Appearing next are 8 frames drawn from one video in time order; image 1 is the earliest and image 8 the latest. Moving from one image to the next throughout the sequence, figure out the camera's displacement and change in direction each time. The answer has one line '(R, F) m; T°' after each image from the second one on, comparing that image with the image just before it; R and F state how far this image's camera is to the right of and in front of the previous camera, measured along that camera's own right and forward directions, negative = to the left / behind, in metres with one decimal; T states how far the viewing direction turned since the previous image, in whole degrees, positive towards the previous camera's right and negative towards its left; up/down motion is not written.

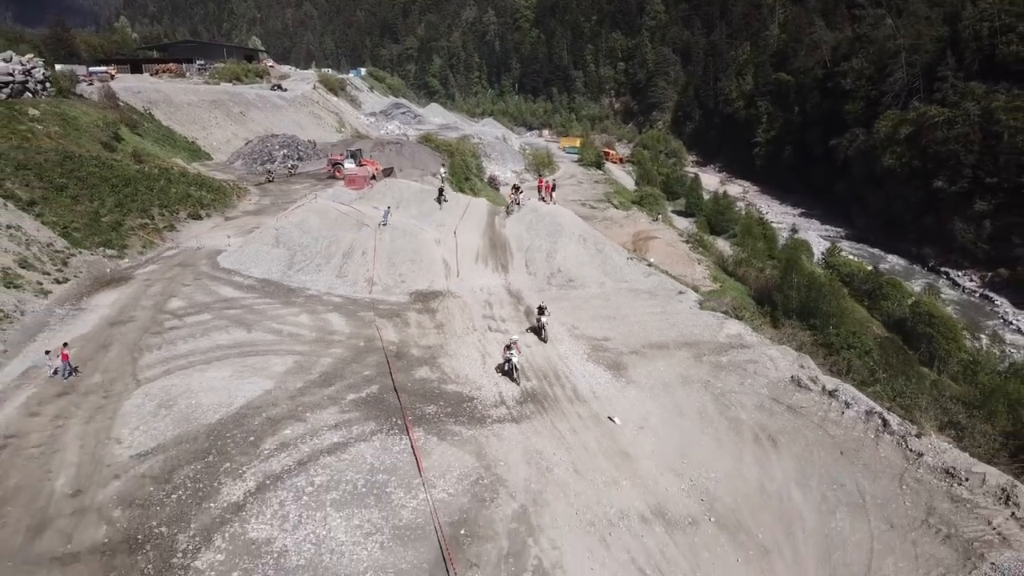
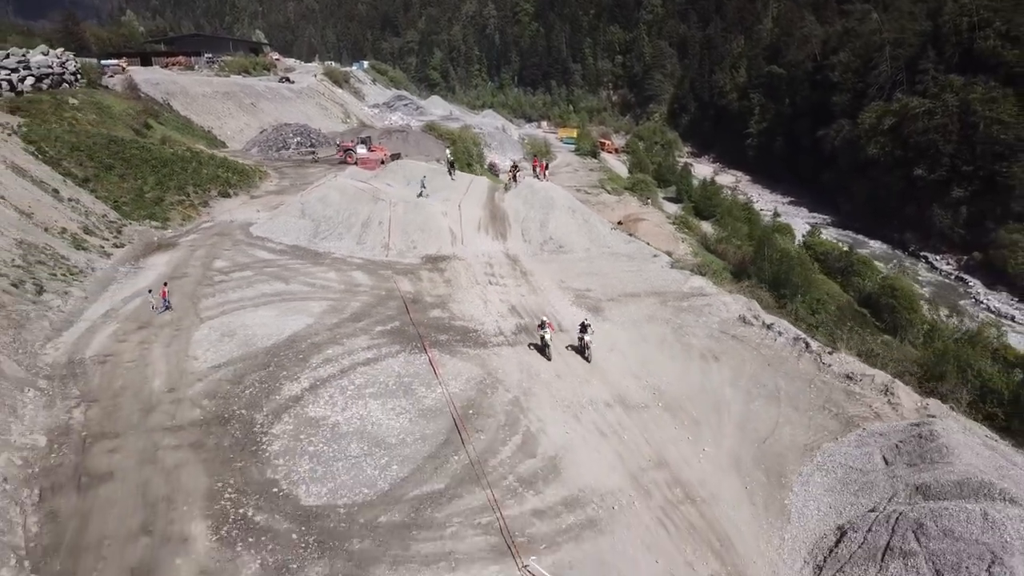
(+0.1, -3.4) m; 0°
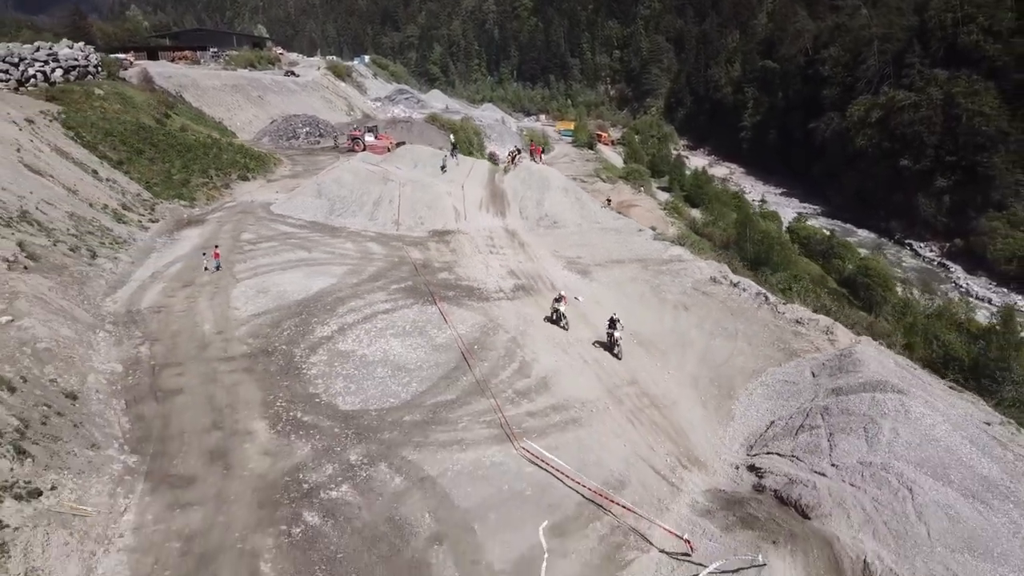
(0.0, -2.6) m; 0°
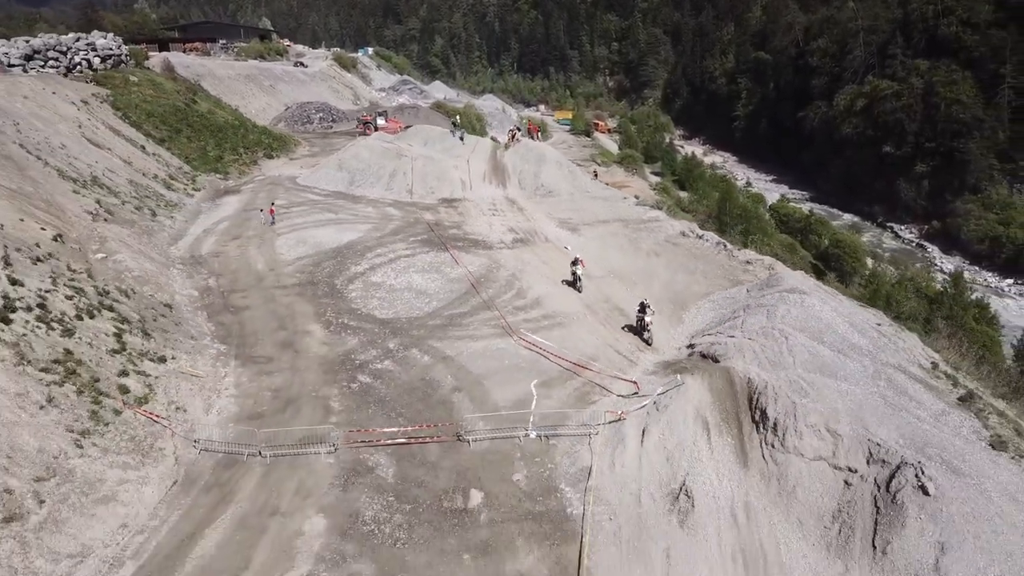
(0.0, -3.8) m; 0°
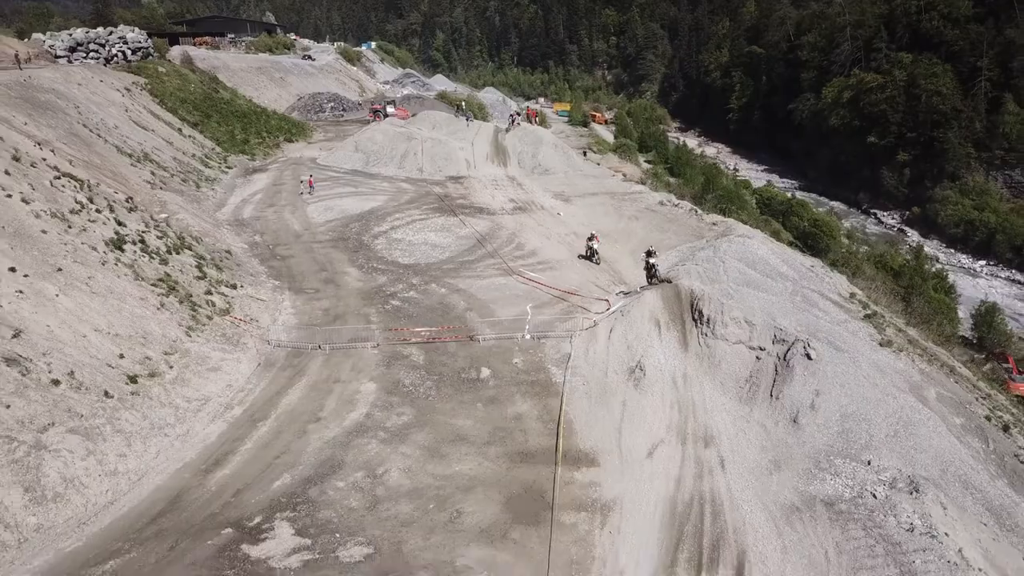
(0.0, -3.7) m; 0°
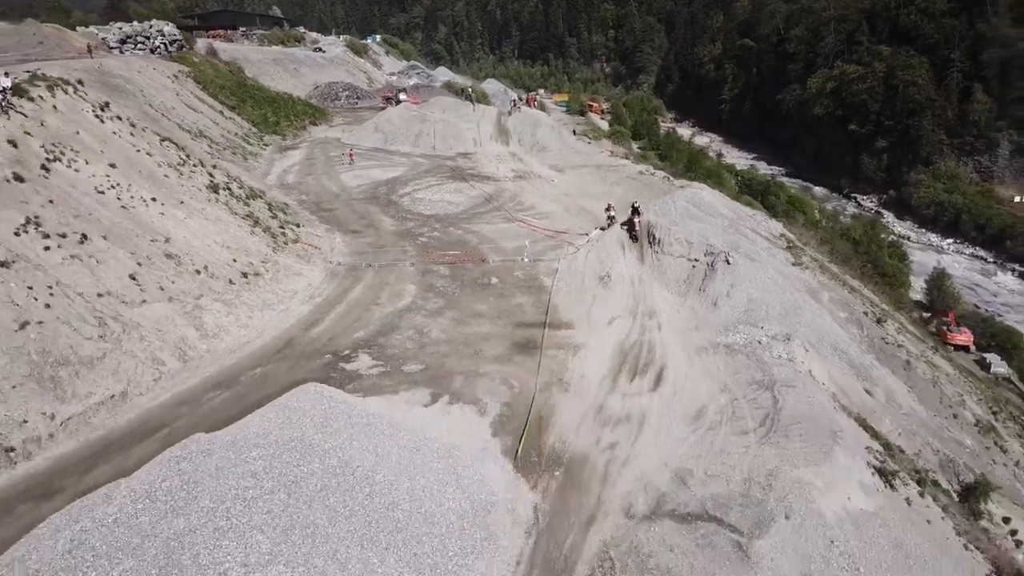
(0.0, -5.1) m; 0°
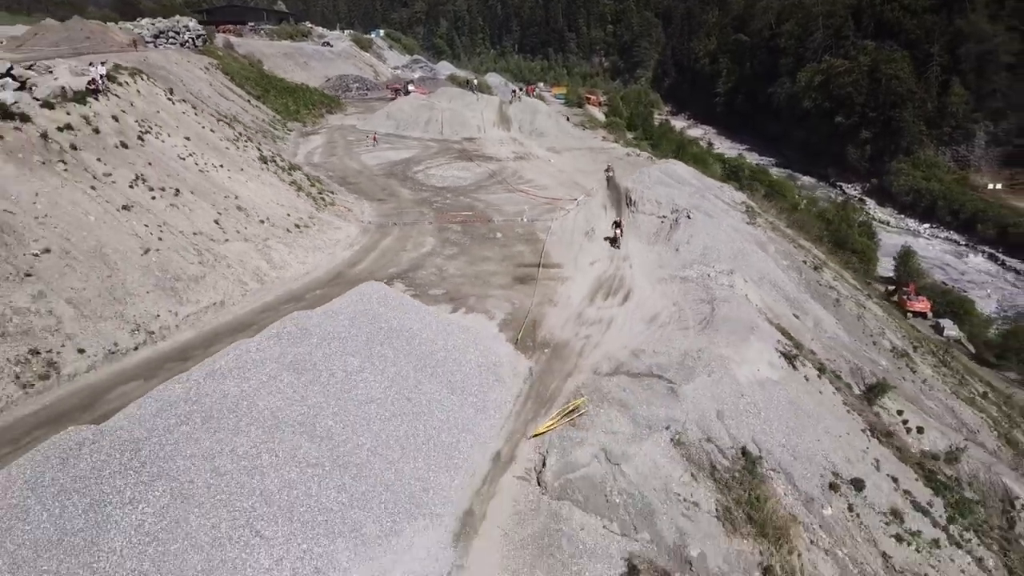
(0.0, -4.2) m; 0°
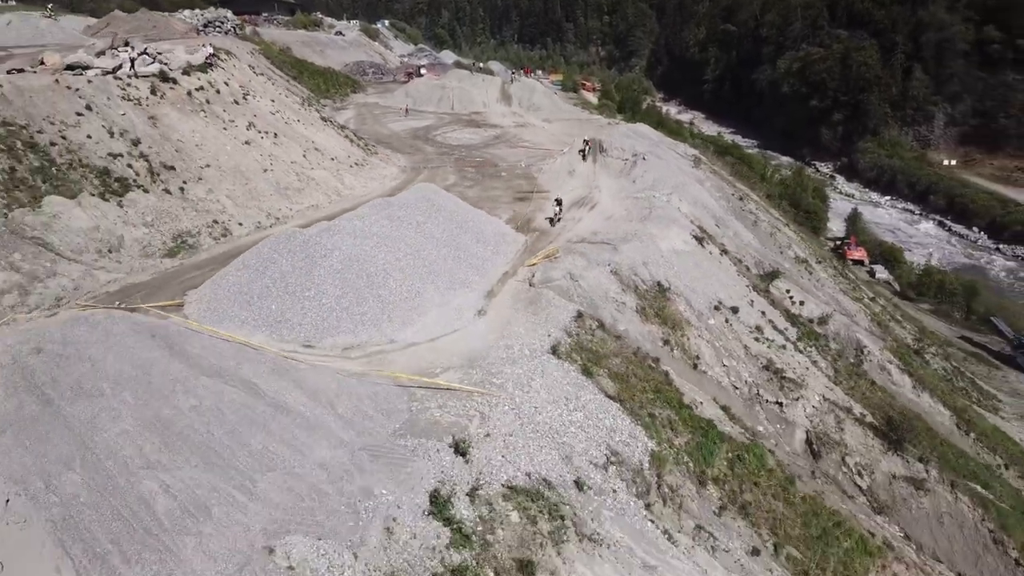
(-0.1, -8.0) m; 0°
